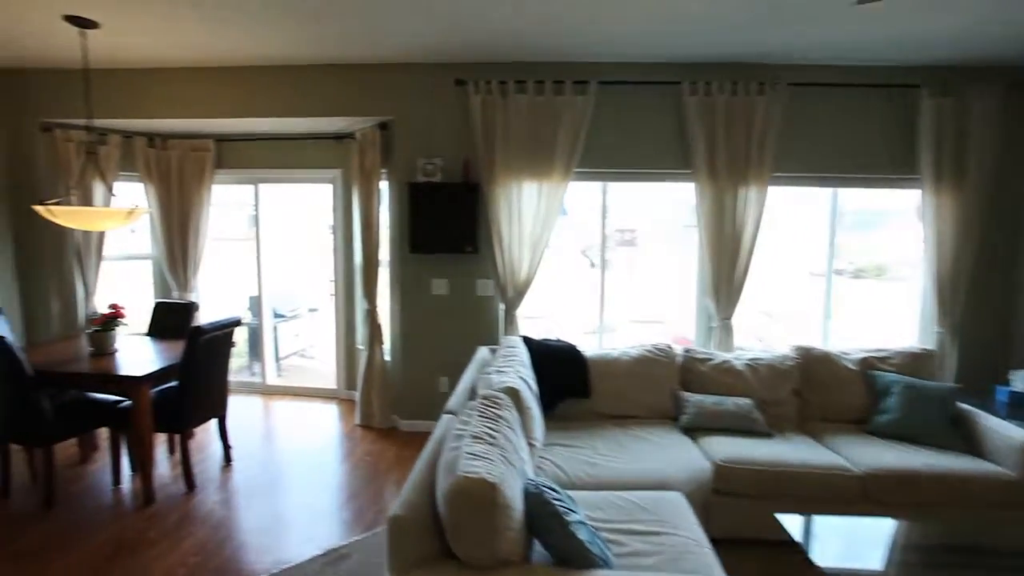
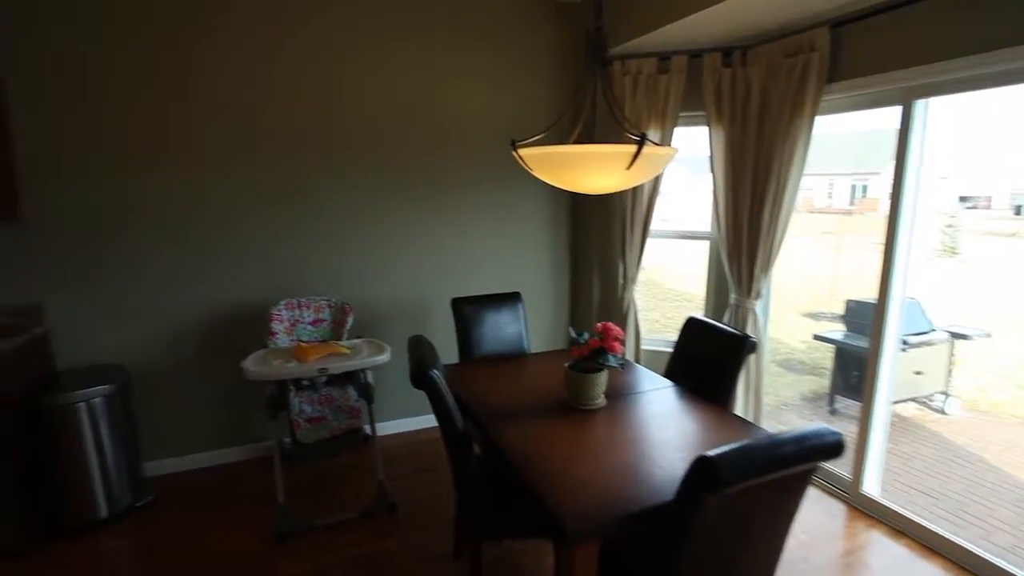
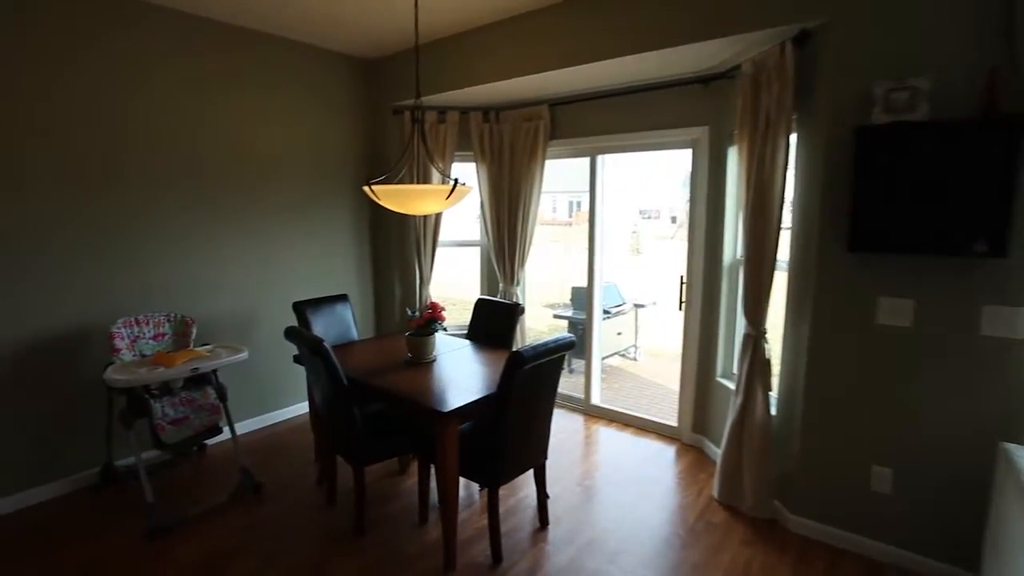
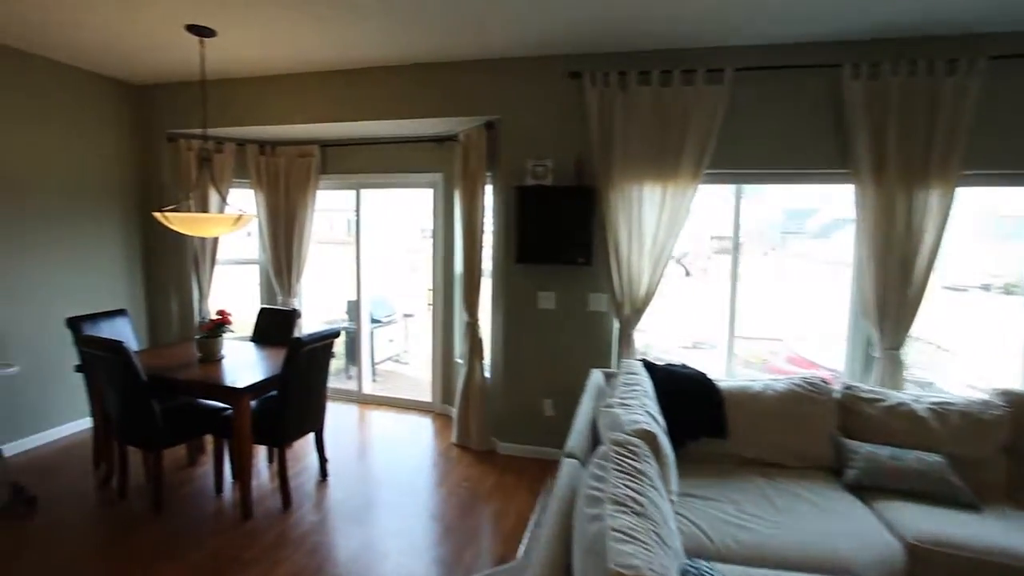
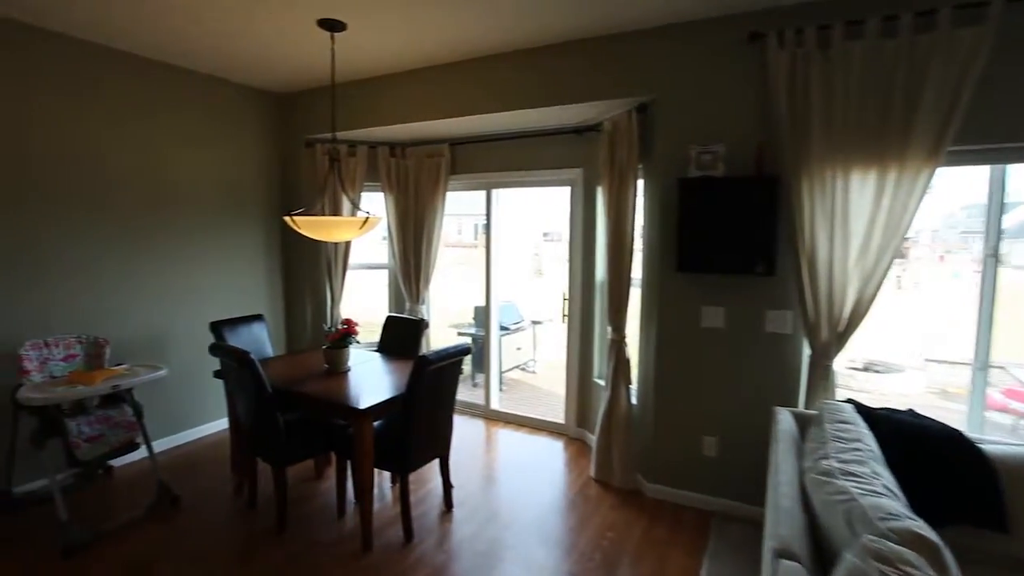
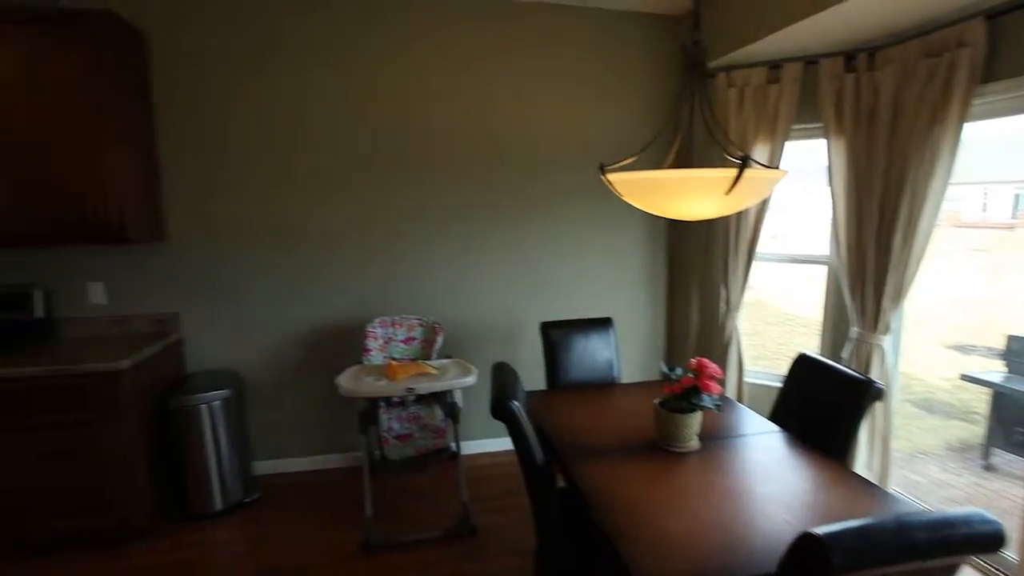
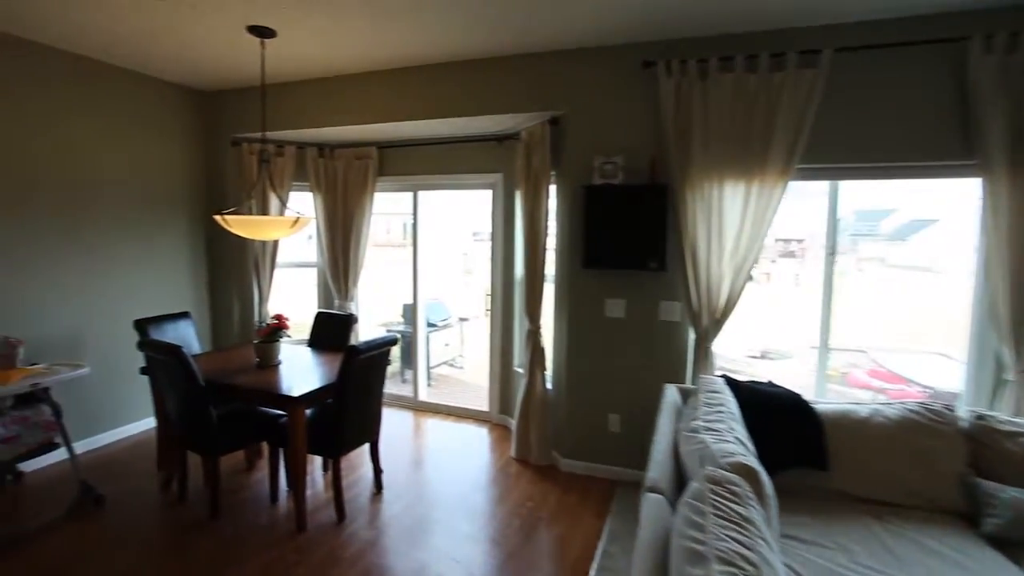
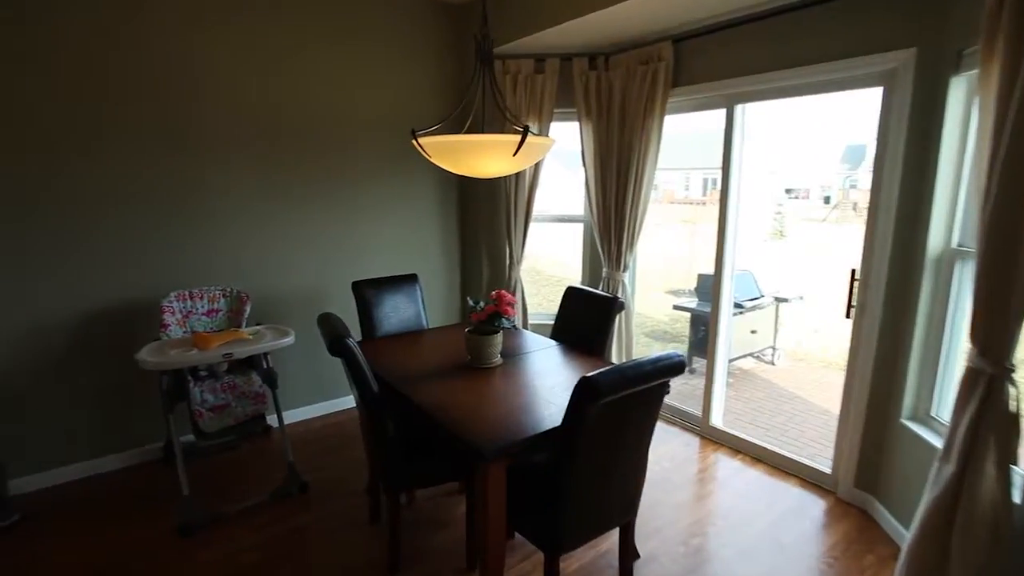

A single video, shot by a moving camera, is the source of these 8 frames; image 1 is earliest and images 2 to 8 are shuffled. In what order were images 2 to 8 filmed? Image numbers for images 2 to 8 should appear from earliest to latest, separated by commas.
4, 7, 5, 3, 8, 2, 6
